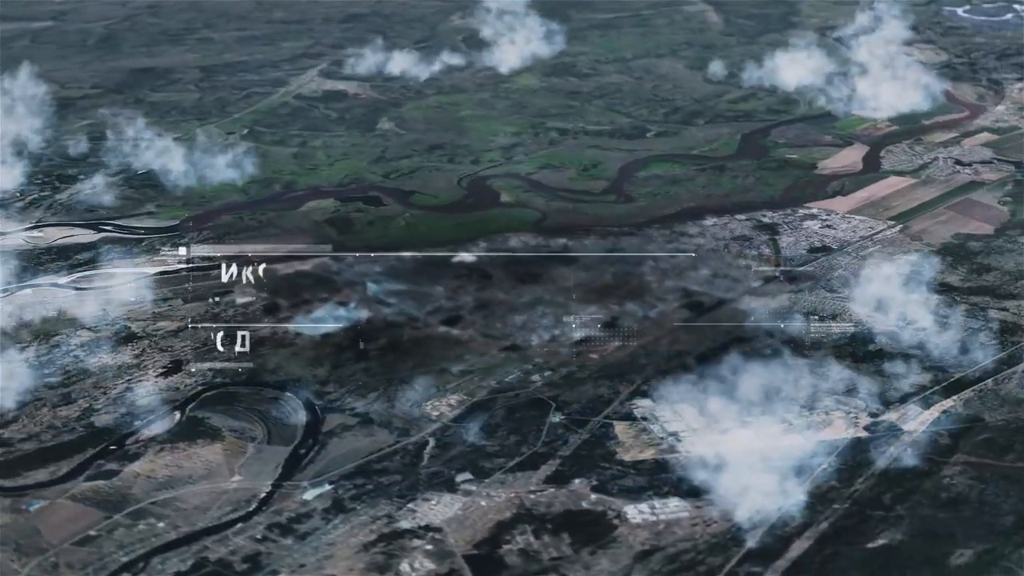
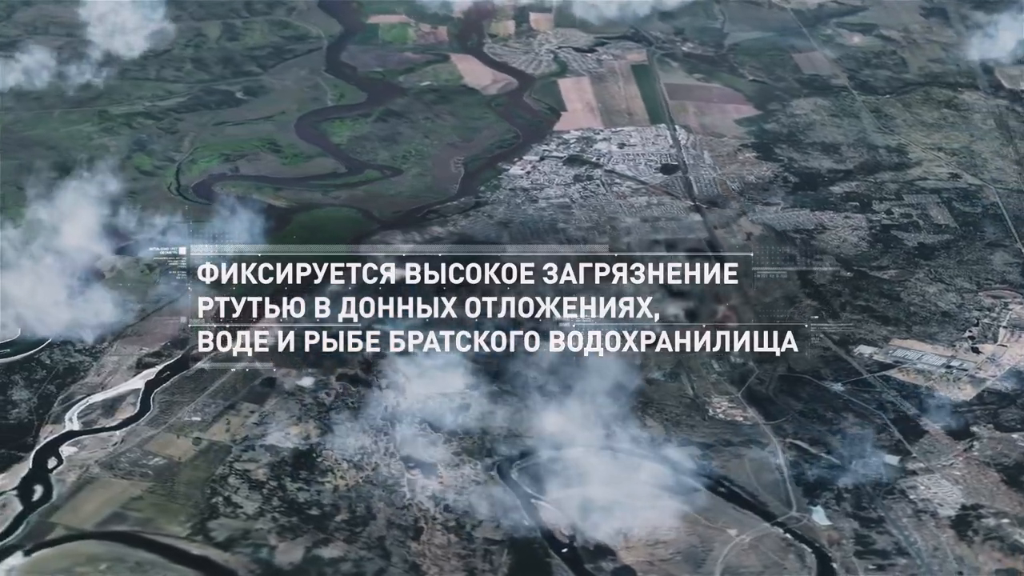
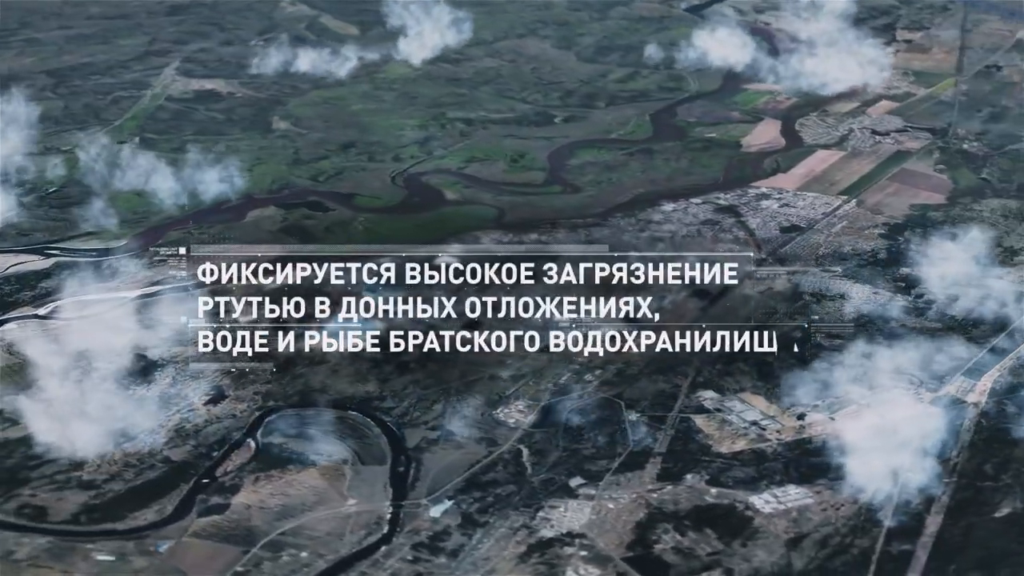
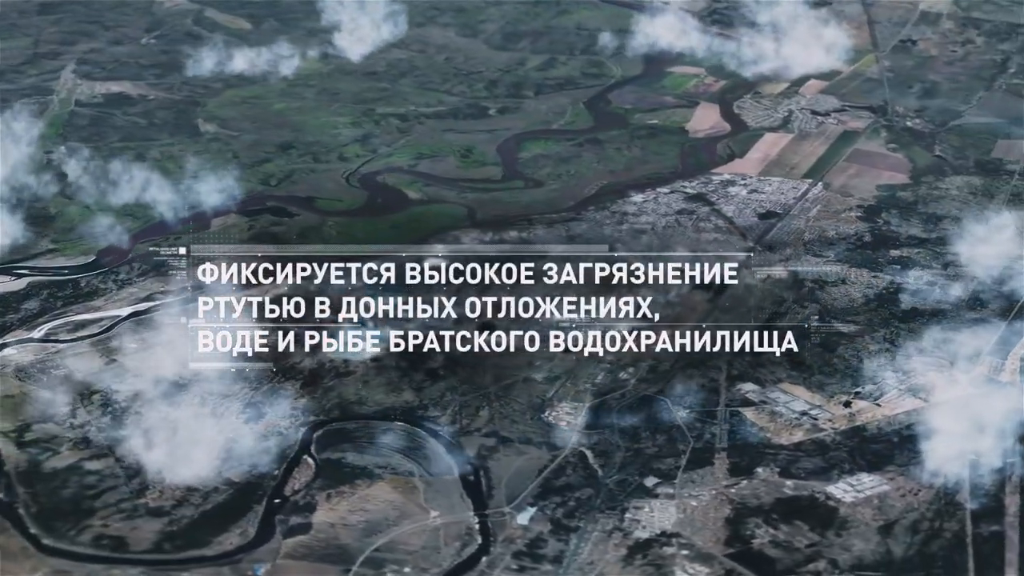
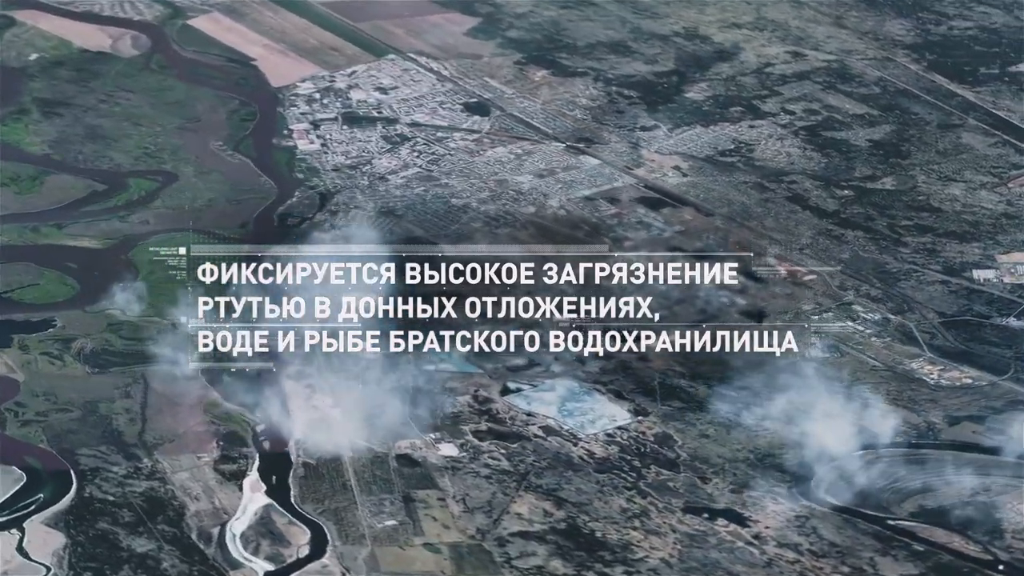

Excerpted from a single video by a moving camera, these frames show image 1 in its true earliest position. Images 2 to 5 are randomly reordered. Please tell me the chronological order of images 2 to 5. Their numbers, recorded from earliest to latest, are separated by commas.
3, 4, 2, 5
